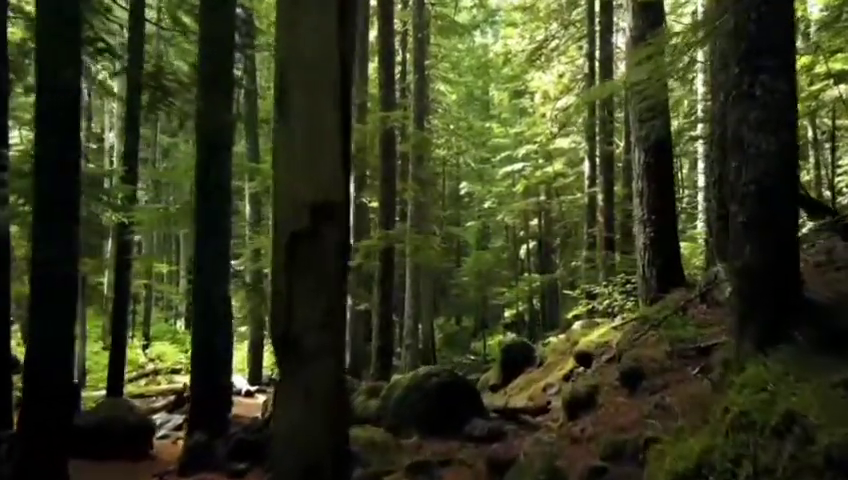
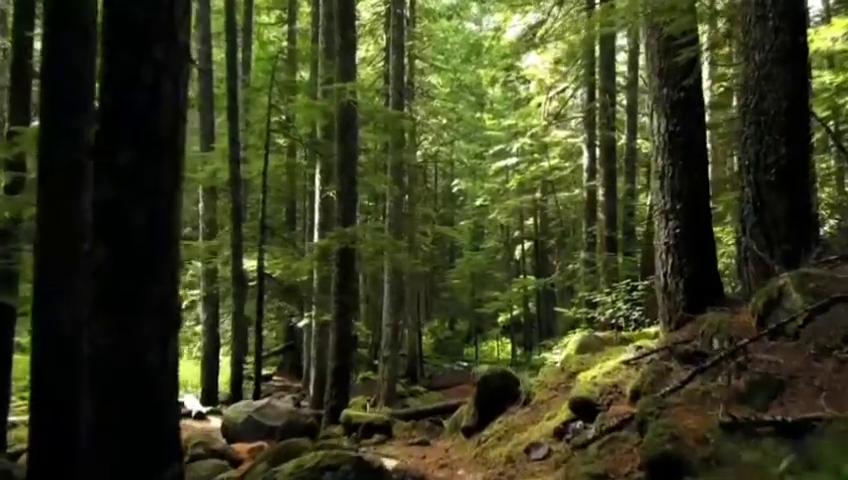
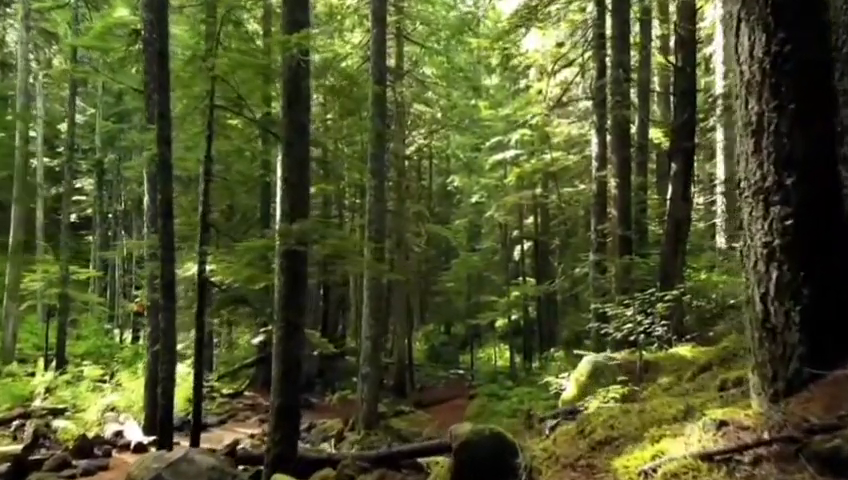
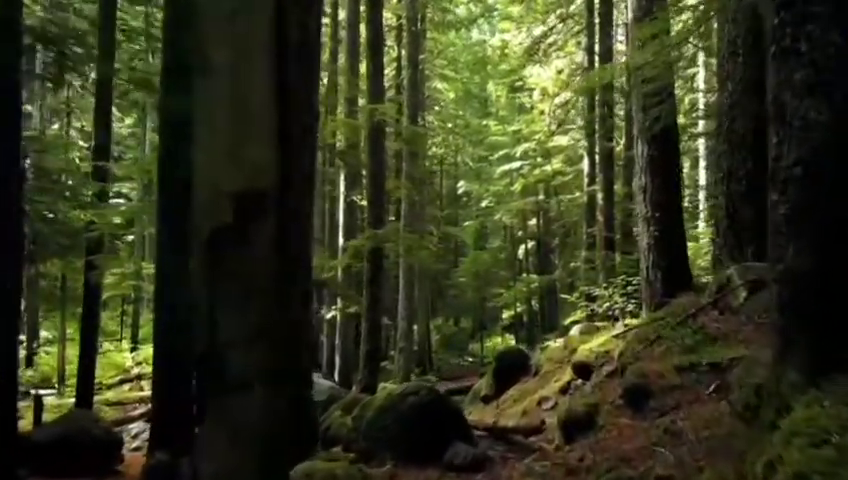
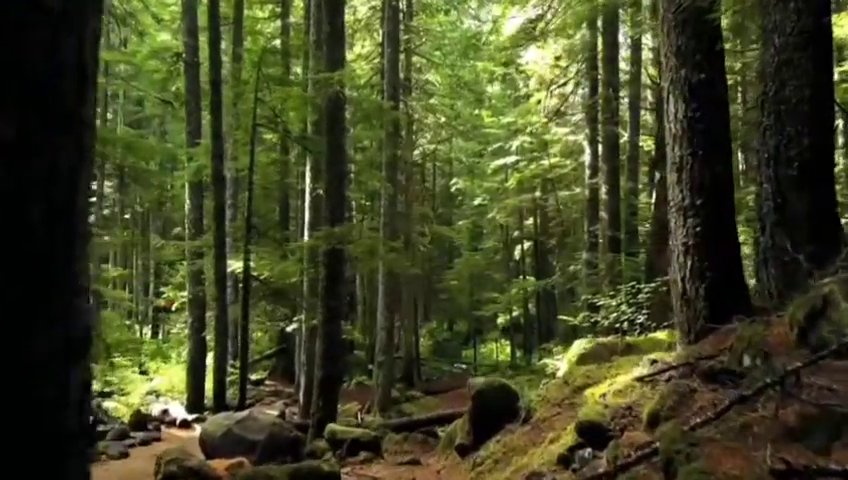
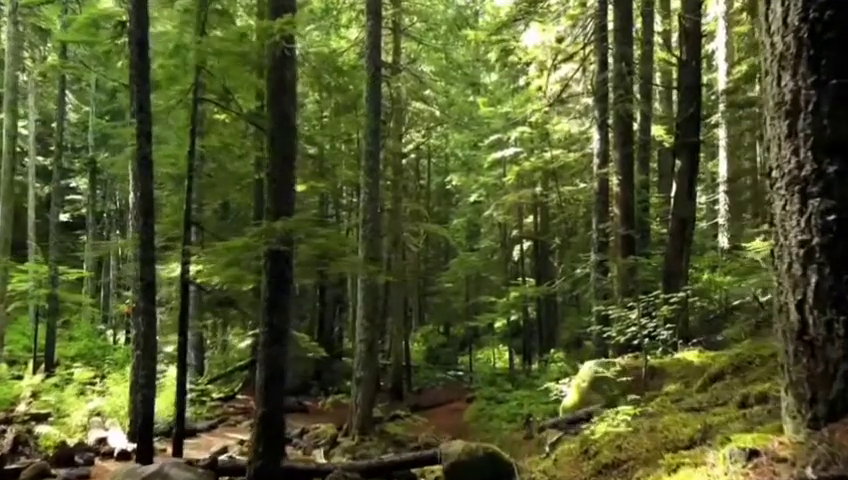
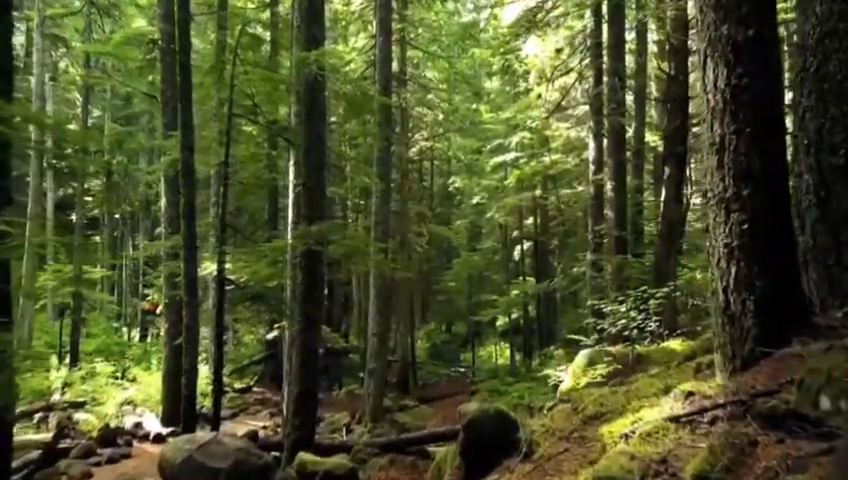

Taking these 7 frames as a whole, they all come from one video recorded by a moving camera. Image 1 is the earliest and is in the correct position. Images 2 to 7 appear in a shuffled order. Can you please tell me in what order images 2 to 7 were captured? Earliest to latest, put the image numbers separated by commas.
4, 2, 5, 7, 3, 6
